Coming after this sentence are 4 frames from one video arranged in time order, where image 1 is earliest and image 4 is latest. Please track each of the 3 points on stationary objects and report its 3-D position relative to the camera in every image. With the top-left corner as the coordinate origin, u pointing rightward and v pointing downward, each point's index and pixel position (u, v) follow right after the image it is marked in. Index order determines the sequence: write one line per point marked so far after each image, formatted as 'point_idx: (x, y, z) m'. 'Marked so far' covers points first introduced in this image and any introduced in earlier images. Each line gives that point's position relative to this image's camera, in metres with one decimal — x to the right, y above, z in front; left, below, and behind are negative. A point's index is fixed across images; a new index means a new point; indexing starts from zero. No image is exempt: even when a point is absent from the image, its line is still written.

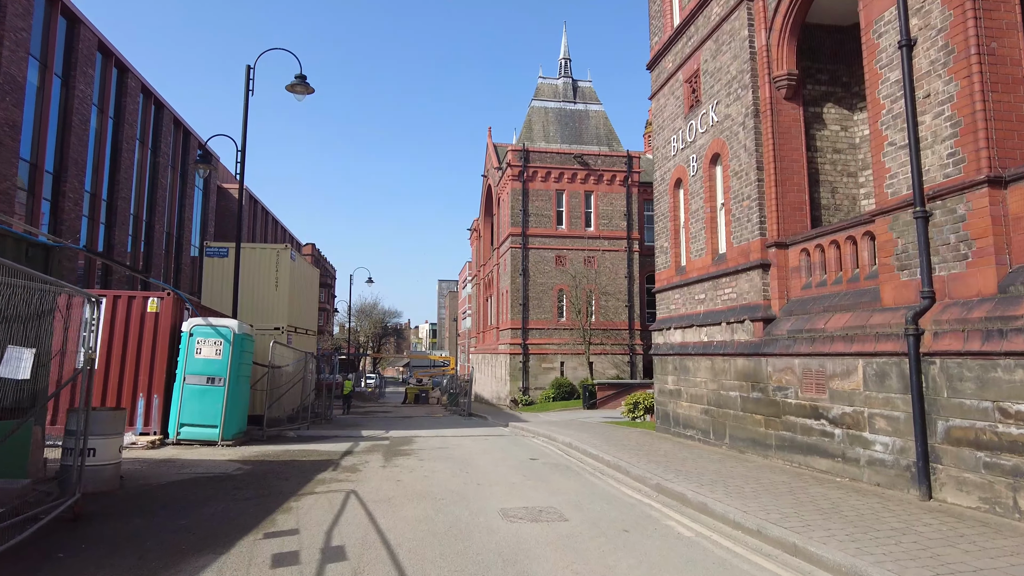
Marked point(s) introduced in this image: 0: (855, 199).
0: (+5.7, +1.5, +10.2) m
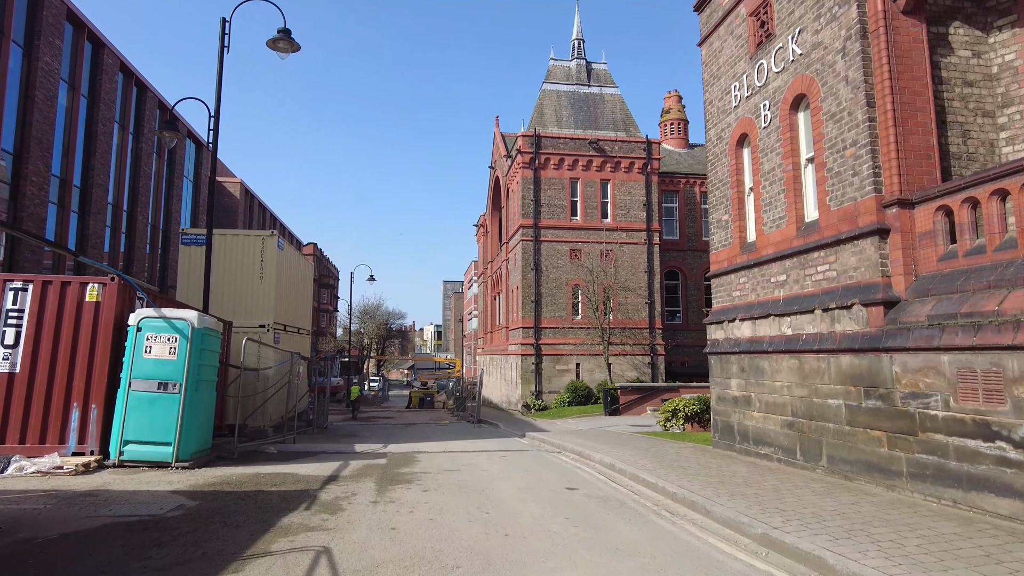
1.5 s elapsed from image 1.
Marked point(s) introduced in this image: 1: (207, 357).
0: (+6.1, +1.8, +7.8) m
1: (-5.1, -1.1, +10.2) m
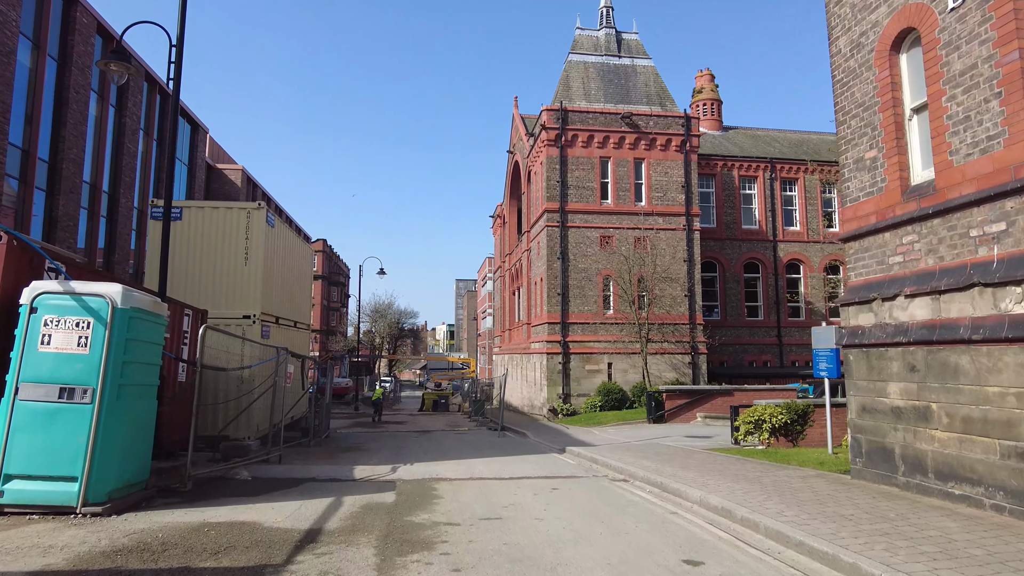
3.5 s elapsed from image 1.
0: (+6.8, +2.3, +4.5) m
1: (-4.4, -0.7, +7.2) m
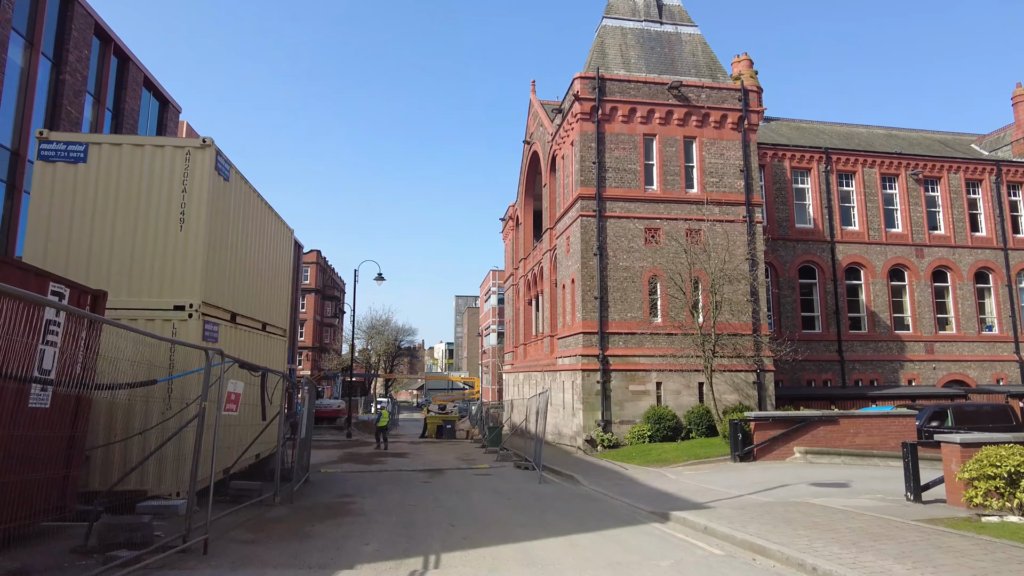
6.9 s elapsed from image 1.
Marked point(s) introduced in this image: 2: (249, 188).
0: (+8.0, +3.0, -0.4) m
1: (-3.2, -0.1, +2.1) m
2: (-5.2, +2.0, +12.1) m
